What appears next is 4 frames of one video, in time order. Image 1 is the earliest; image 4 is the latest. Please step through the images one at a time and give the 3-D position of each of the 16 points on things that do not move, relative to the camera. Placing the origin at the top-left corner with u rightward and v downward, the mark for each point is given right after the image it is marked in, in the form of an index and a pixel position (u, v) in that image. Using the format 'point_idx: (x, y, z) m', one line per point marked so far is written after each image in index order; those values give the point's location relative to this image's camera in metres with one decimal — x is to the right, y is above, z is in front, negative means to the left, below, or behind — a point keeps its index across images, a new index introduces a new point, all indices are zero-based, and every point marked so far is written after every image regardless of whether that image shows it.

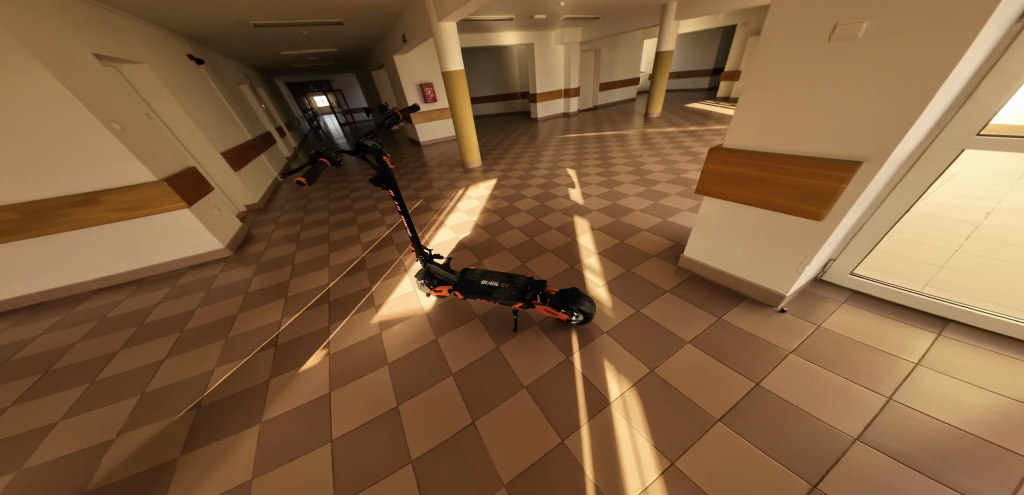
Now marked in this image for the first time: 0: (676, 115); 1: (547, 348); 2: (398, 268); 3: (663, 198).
0: (+5.0, +4.0, +8.3) m
1: (+0.3, -0.7, +2.0) m
2: (-1.3, -0.2, +3.0) m
3: (+2.0, +0.6, +3.6) m
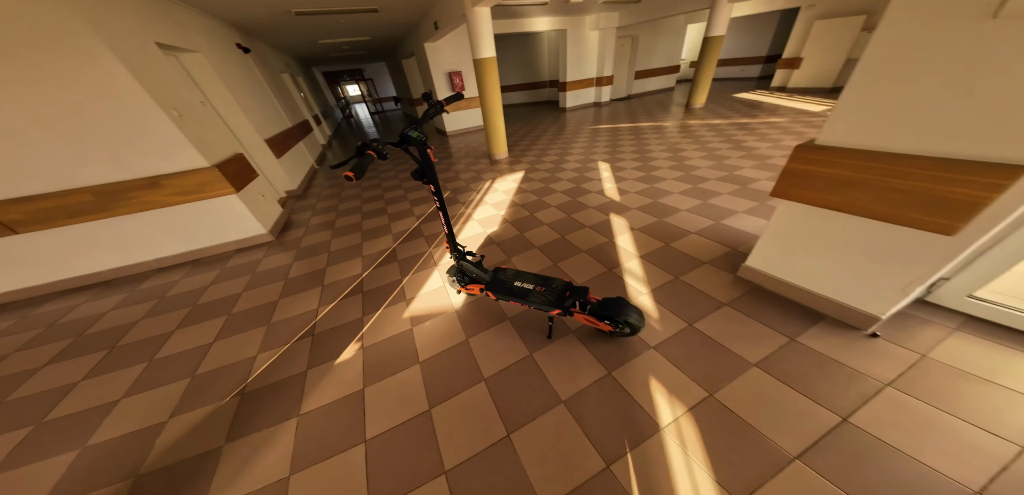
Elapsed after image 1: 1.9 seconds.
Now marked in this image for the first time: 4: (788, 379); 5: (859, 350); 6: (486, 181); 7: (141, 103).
0: (+5.8, +4.0, +7.7) m
1: (+0.5, -0.7, +1.8) m
2: (-0.9, -0.2, +3.0) m
3: (+2.4, +0.6, +3.3) m
4: (+1.6, -0.7, +1.5) m
5: (+2.1, -0.6, +1.6) m
6: (-0.4, +1.2, +4.8) m
7: (-3.8, +1.5, +2.8) m
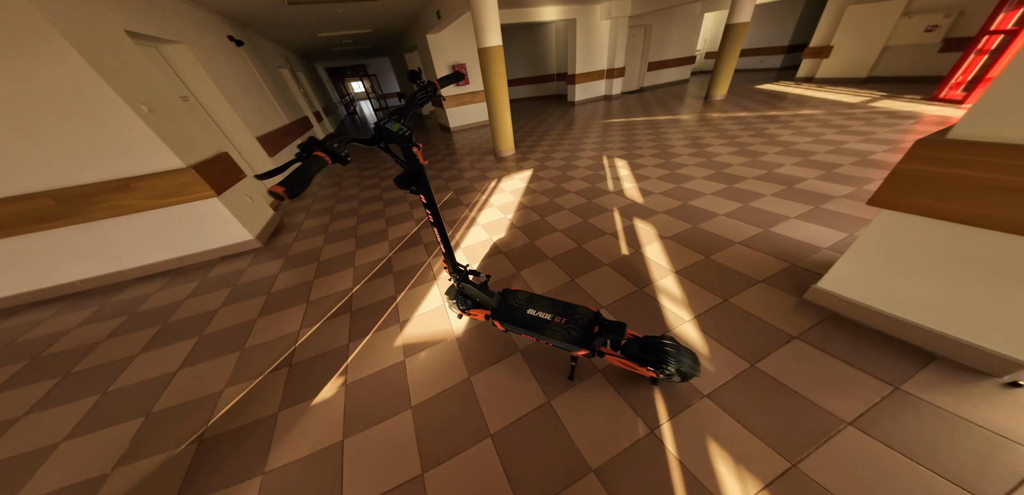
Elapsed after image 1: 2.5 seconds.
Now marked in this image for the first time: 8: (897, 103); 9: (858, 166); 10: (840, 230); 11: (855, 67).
0: (+6.0, +3.9, +7.2) m
1: (+0.6, -0.9, +1.4) m
2: (-0.8, -0.3, +2.6) m
3: (+2.5, +0.5, +2.8) m
4: (+1.6, -0.9, +1.2) m
5: (+2.1, -0.7, +1.2) m
6: (-0.3, +1.1, +4.4) m
7: (-3.7, +1.4, +2.5) m
8: (+6.7, +2.6, +4.8) m
9: (+3.7, +0.9, +3.0) m
10: (+2.6, +0.1, +2.2) m
11: (+8.2, +4.5, +6.7) m
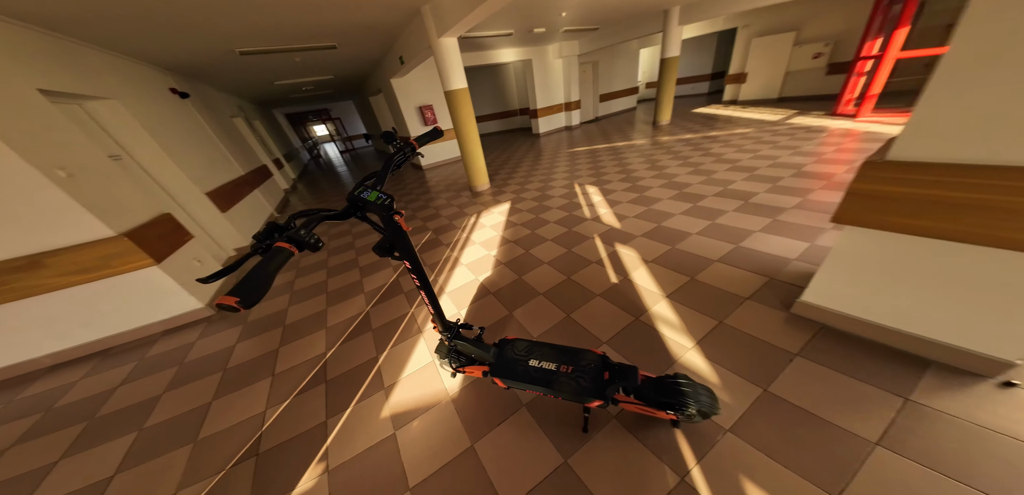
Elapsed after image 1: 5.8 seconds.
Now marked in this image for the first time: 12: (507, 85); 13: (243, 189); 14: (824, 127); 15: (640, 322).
0: (+5.1, +3.7, +7.9) m
1: (+0.6, -1.0, +1.3) m
2: (-0.9, -0.7, +2.4) m
3: (+2.3, +0.3, +3.0) m
4: (+1.7, -0.9, +1.1) m
5: (+2.2, -0.7, +1.3) m
6: (-0.7, +0.5, +4.4) m
7: (-3.9, +0.6, +2.1) m
8: (+6.1, +2.6, +5.6) m
9: (+3.5, +0.8, +3.3) m
10: (+2.5, +0.1, +2.3) m
11: (+7.2, +4.5, +7.7) m
12: (-0.2, +6.5, +11.0) m
13: (-5.7, +1.3, +5.8) m
14: (+5.6, +2.1, +4.9) m
15: (+0.9, -0.5, +2.0) m
